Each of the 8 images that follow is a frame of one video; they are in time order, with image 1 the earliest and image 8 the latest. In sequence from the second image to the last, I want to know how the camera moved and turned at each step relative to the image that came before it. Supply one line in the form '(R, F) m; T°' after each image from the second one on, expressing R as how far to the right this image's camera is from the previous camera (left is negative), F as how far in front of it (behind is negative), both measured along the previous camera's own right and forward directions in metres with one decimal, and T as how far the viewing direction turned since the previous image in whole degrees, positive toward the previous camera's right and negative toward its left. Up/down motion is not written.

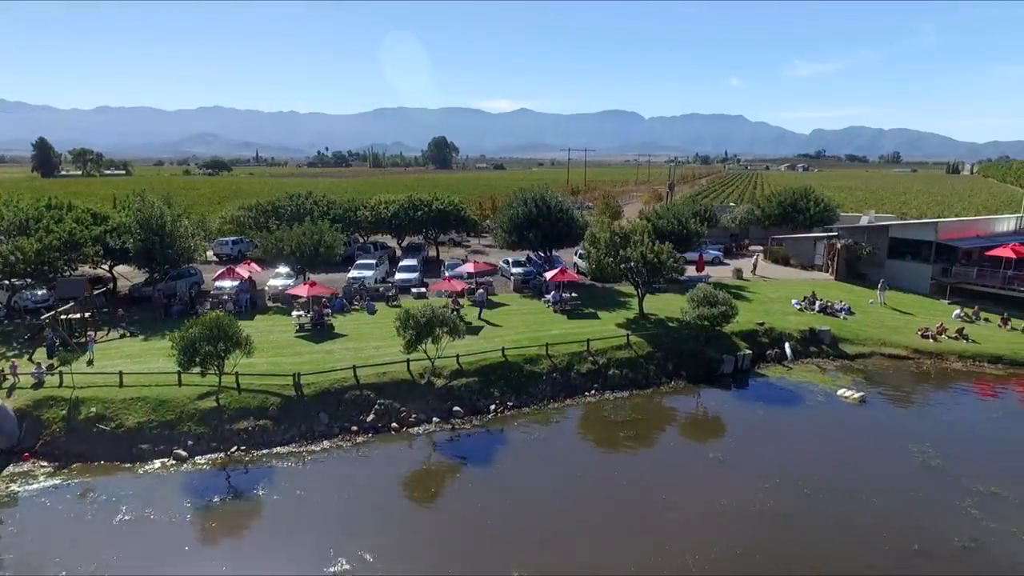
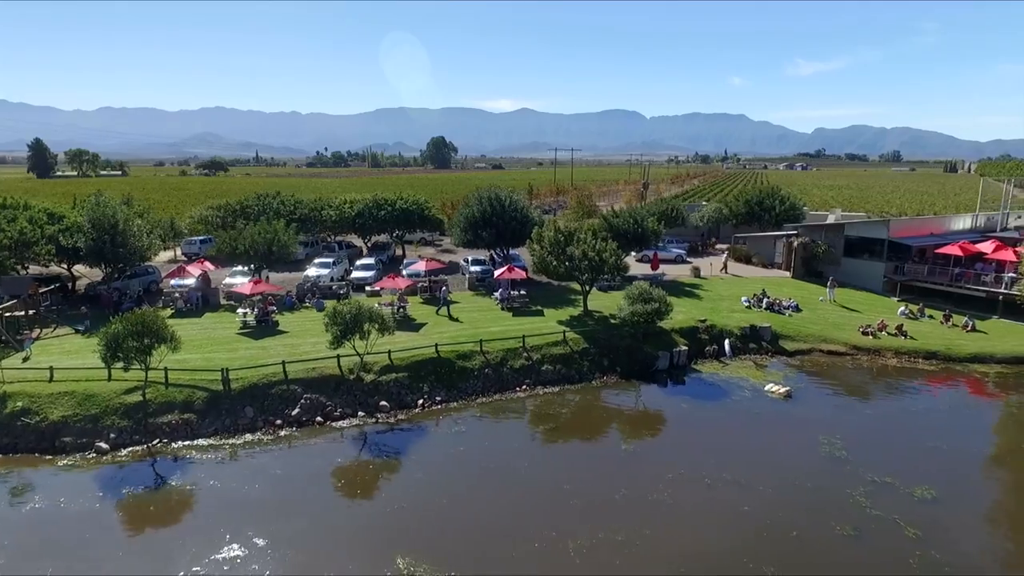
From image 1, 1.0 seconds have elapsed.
(+2.6, -0.5) m; 0°
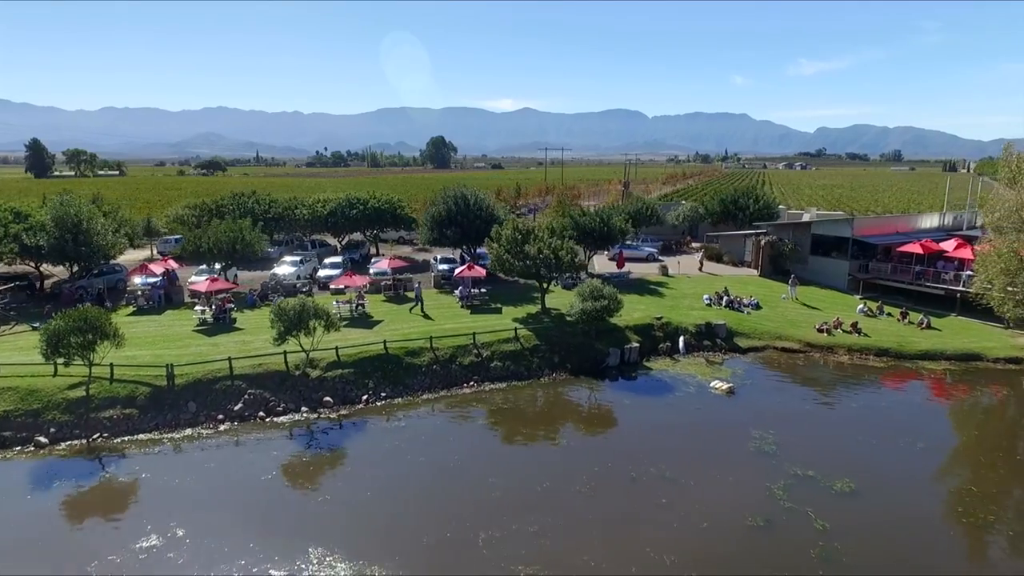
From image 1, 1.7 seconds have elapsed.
(+2.1, -0.3) m; 0°
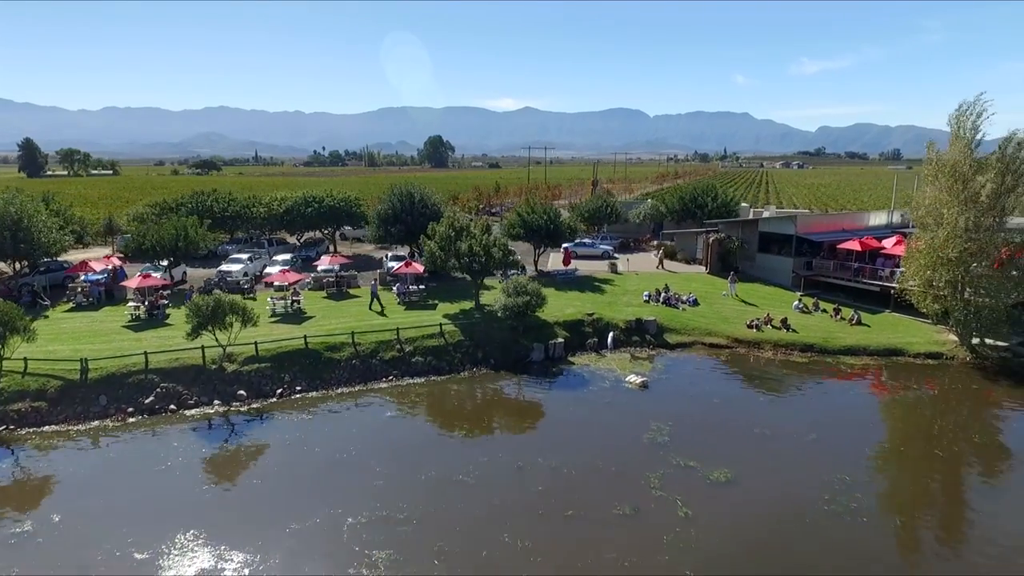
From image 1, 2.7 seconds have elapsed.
(+3.2, -0.4) m; 0°
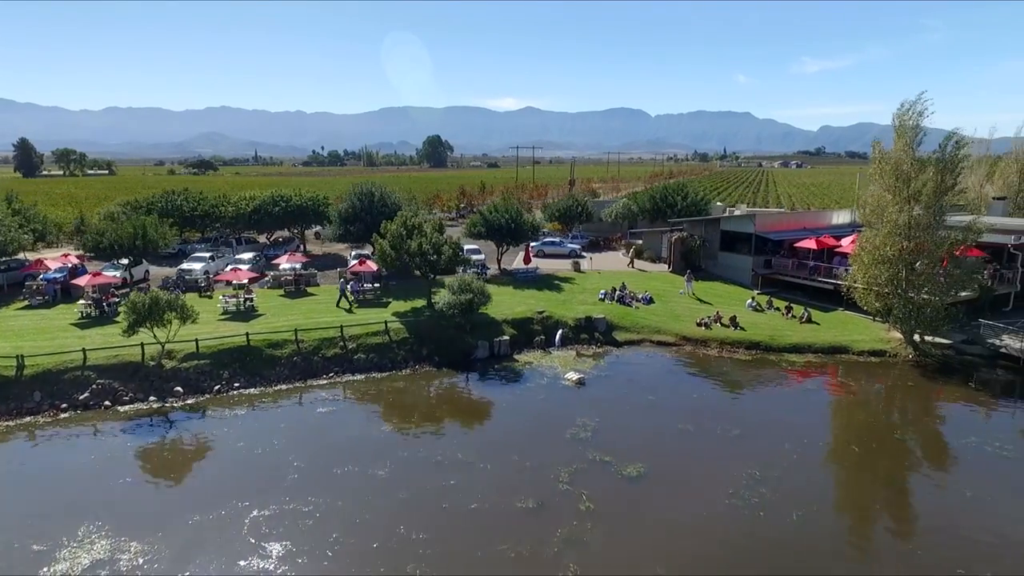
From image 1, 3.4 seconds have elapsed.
(+2.4, -0.2) m; 0°
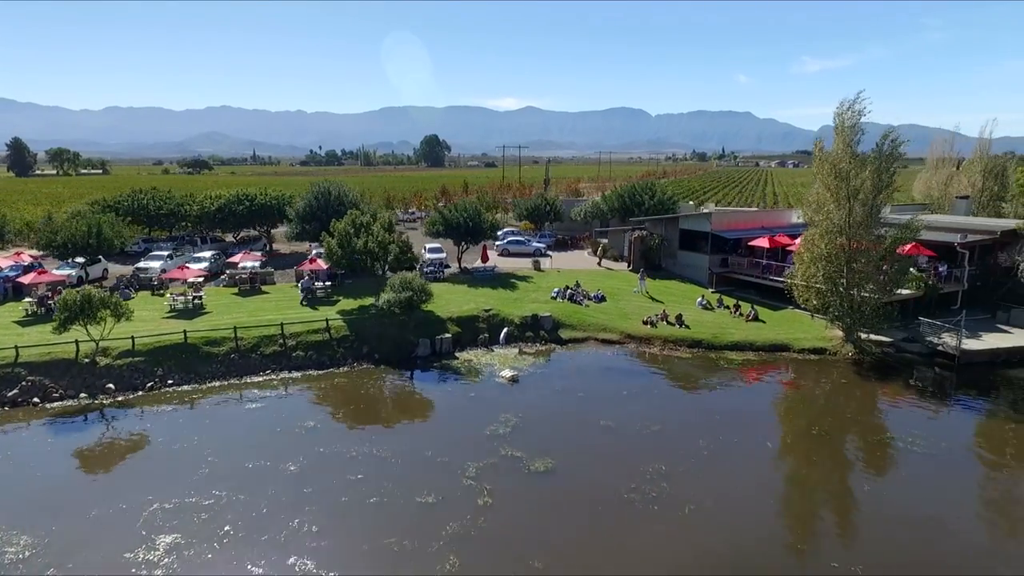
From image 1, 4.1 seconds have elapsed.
(+2.5, -0.2) m; 0°
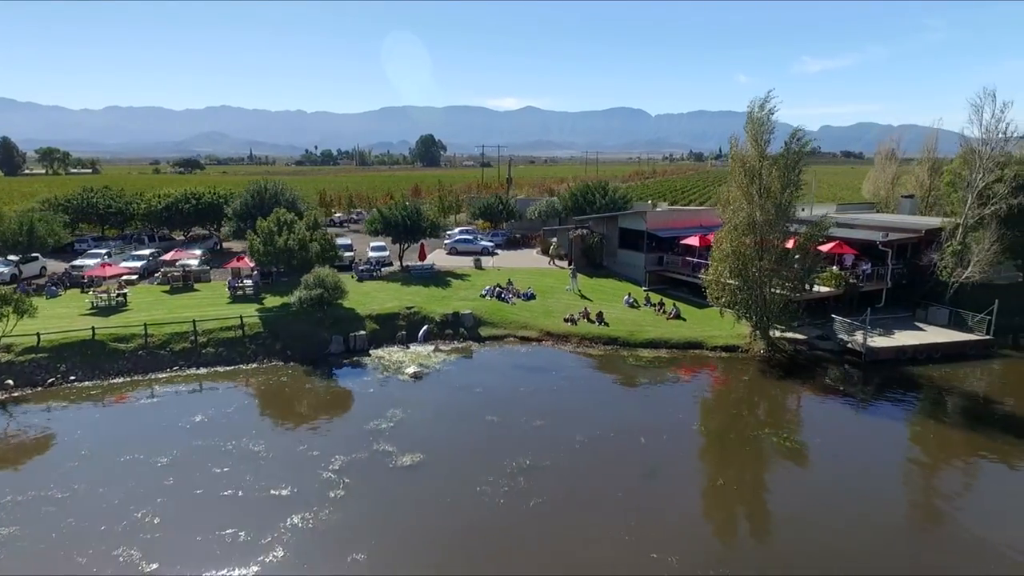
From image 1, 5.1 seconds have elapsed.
(+3.7, -0.2) m; 0°
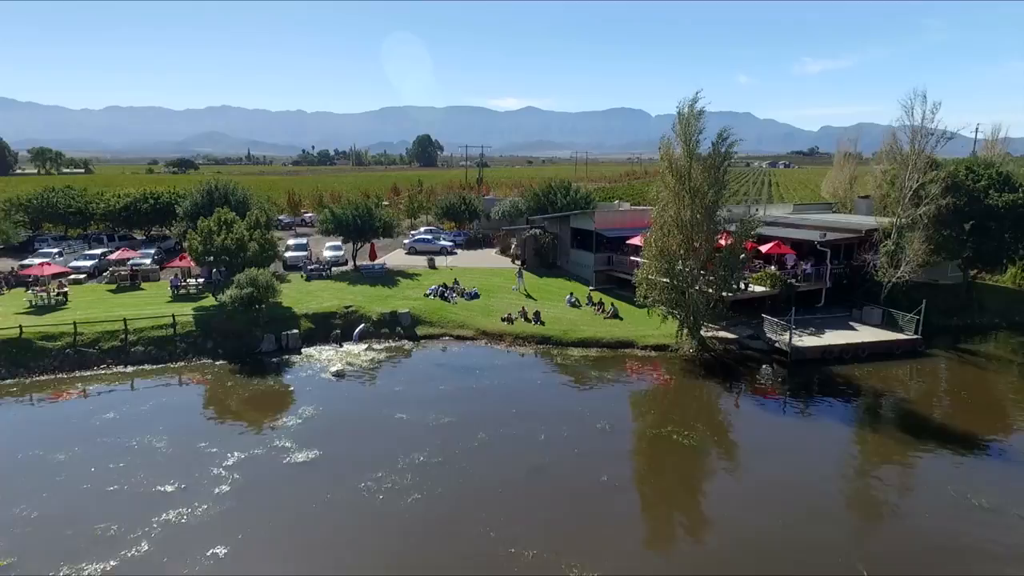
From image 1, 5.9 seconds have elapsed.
(+3.0, -0.2) m; 0°
